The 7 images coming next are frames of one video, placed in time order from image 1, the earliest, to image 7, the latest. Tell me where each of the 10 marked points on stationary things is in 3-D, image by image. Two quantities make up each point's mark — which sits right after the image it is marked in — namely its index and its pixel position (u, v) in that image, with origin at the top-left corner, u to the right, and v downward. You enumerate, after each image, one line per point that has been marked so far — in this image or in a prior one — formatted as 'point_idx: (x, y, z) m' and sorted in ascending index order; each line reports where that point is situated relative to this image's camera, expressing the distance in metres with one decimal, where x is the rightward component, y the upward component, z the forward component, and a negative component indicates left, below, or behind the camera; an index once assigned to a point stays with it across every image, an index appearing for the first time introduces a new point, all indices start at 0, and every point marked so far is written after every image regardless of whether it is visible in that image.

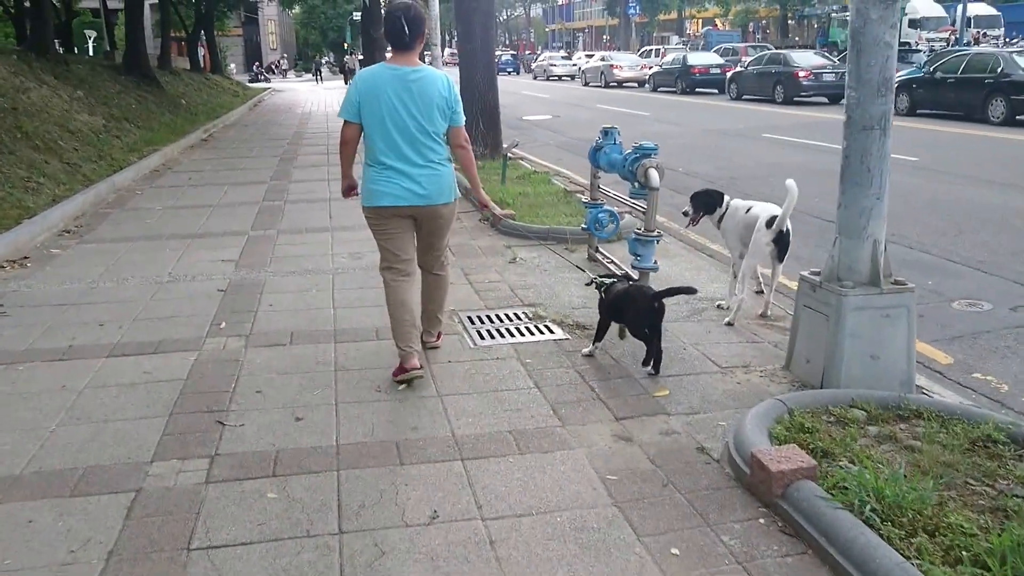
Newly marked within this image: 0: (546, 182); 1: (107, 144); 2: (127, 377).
0: (+0.6, +1.7, +11.0) m
1: (-7.6, +2.7, +12.7) m
2: (-2.8, -0.7, +4.8) m
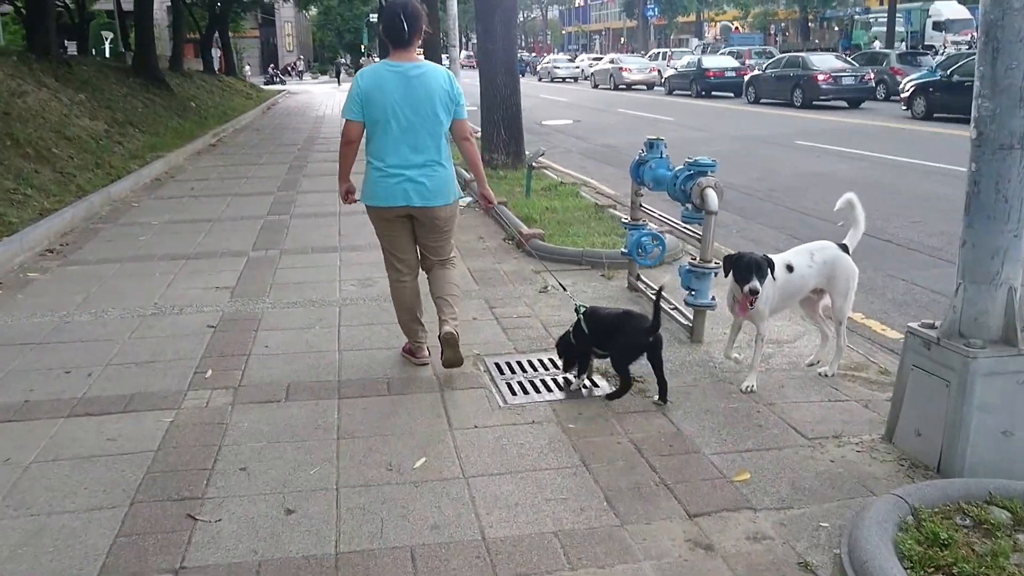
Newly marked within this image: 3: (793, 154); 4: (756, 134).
0: (+1.0, +1.3, +10.1) m
1: (-7.2, +2.5, +11.9) m
2: (-2.5, -0.9, +4.0) m
3: (+6.5, +3.2, +16.0) m
4: (+6.9, +4.5, +19.7) m
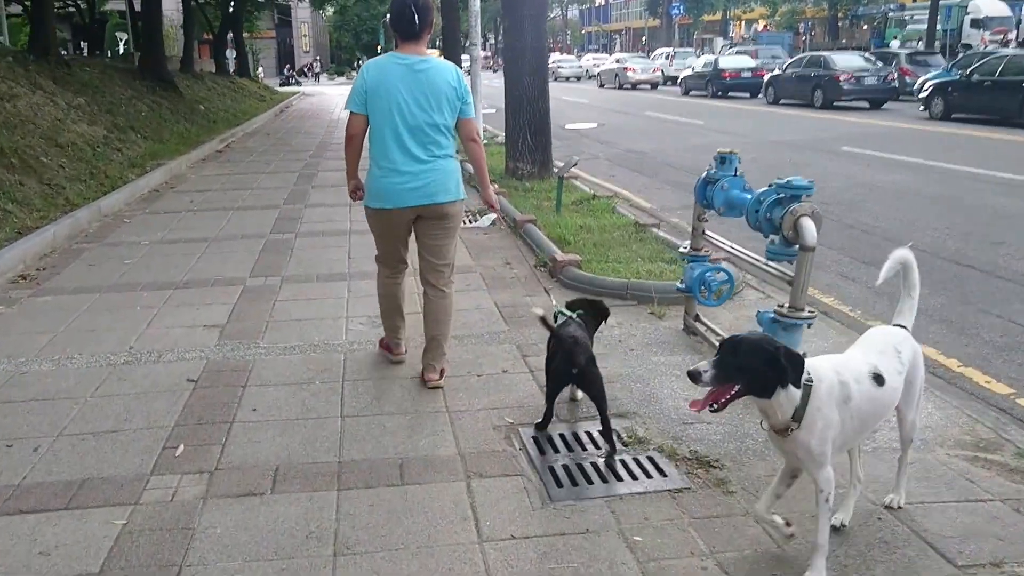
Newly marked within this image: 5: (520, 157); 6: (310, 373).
0: (+1.3, +1.0, +9.0) m
1: (-6.8, +2.2, +11.1) m
2: (-2.3, -1.3, +3.0) m
3: (+7.0, +2.8, +14.8) m
4: (+7.6, +4.1, +18.5) m
5: (+0.1, +2.2, +11.2) m
6: (-1.5, -0.6, +4.9) m
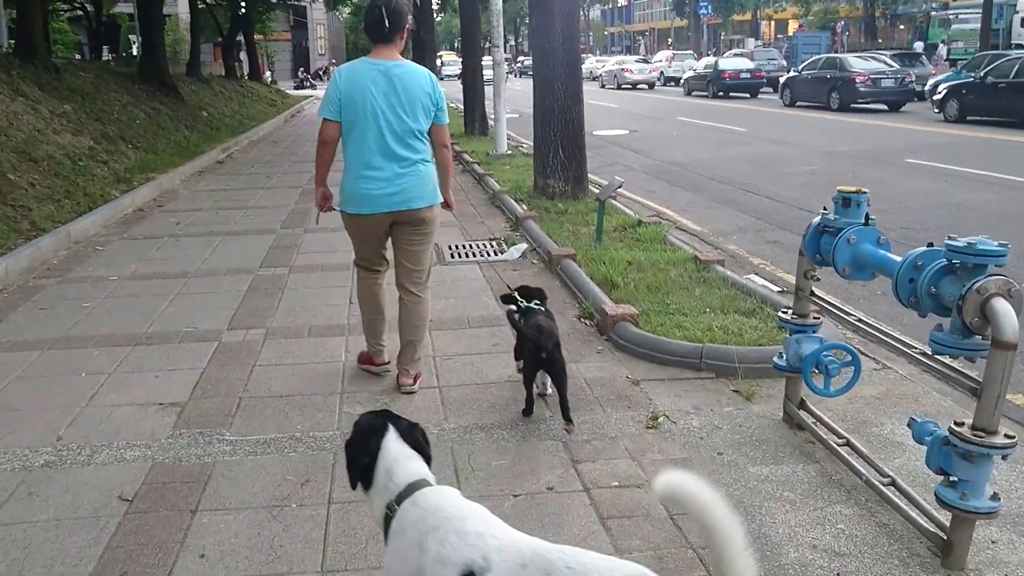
0: (+1.7, +0.5, +7.7) m
1: (-6.3, +1.7, +10.0) m
2: (-2.1, -1.7, +1.8) m
3: (+7.5, +2.2, +13.3) m
4: (+8.2, +3.6, +17.0) m
5: (+0.6, +1.7, +9.9) m
6: (-1.2, -1.1, +3.6) m
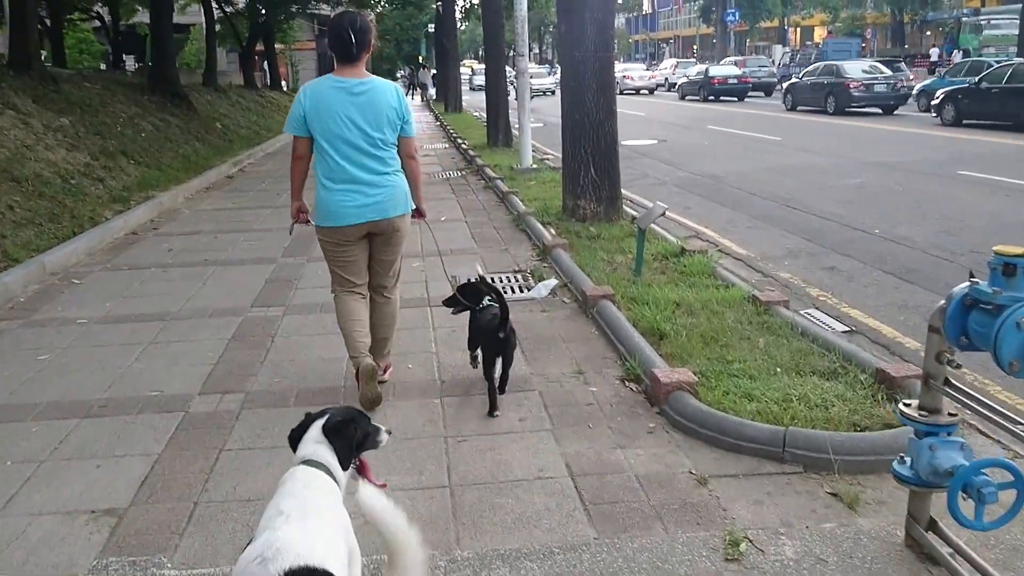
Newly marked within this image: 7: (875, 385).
0: (+2.0, +0.1, +6.6) m
1: (-6.0, +1.3, +9.2) m
2: (-2.0, -2.1, +0.8) m
3: (+8.0, +1.8, +12.1) m
4: (+8.8, +3.1, +15.8) m
5: (+0.9, +1.3, +8.9) m
6: (-1.1, -1.4, +2.6) m
7: (+2.5, -0.7, +4.6) m
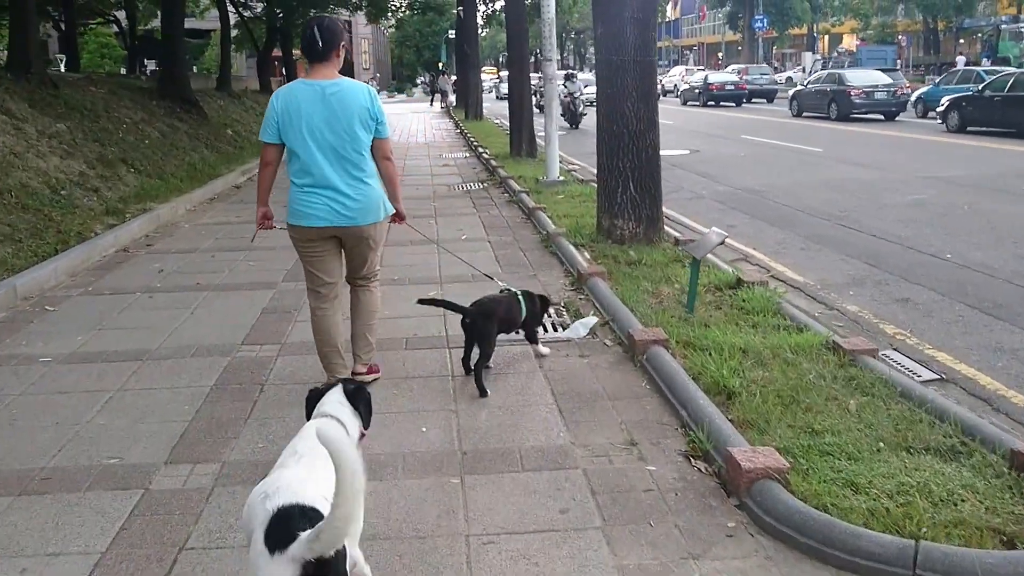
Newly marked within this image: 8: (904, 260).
0: (+2.2, -0.3, +5.7) m
1: (-5.6, +1.0, +8.4) m
2: (-1.9, -2.3, -0.1) m
3: (+8.4, +1.3, +11.0) m
4: (+9.3, +2.5, +14.7) m
5: (+1.3, +0.9, +7.9) m
6: (-1.0, -1.7, +1.7) m
7: (+2.7, -1.0, +3.6) m
8: (+5.3, +0.4, +9.1) m
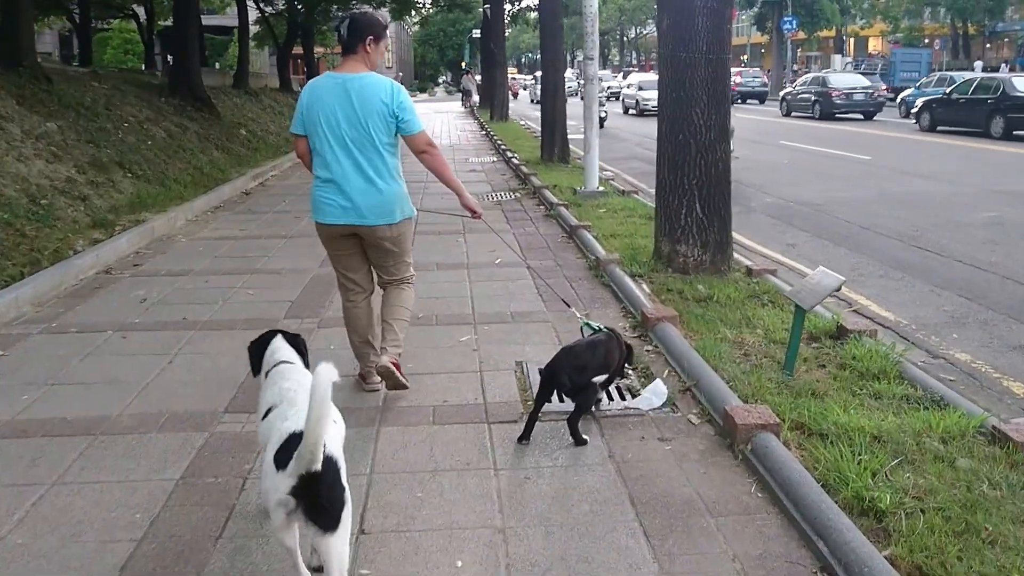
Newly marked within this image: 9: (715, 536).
0: (+2.6, -0.7, +4.4) m
1: (-5.1, +0.8, +7.4) m
2: (-1.8, -2.6, -1.2) m
3: (+9.0, +0.7, +9.6) m
4: (+10.0, +2.0, +13.2) m
5: (+1.7, +0.5, +6.7) m
6: (-0.7, -2.0, +0.6) m
7: (+3.0, -1.4, +2.4) m
8: (+5.8, -0.1, +7.8) m
9: (+0.9, -1.2, +3.1) m
